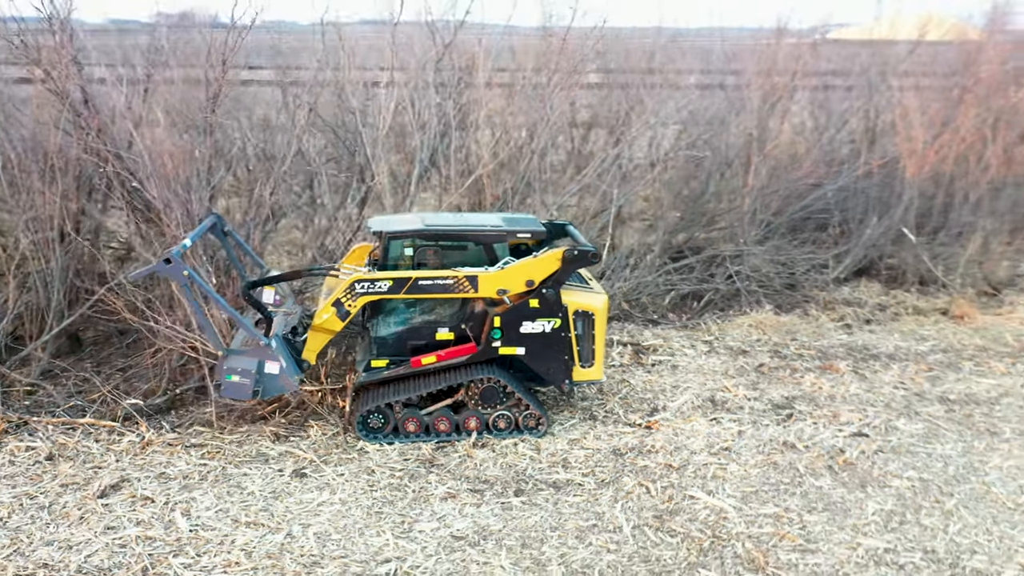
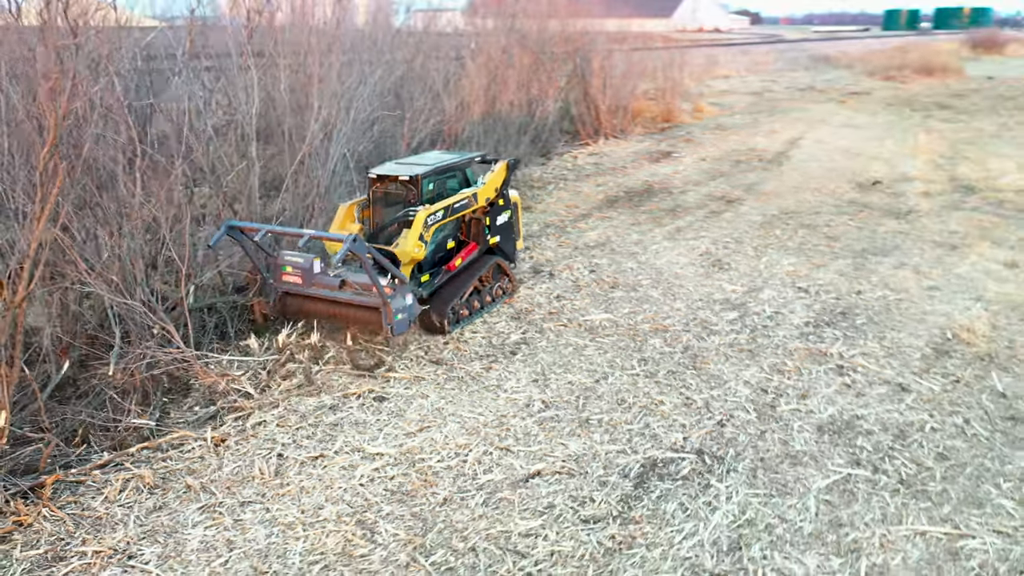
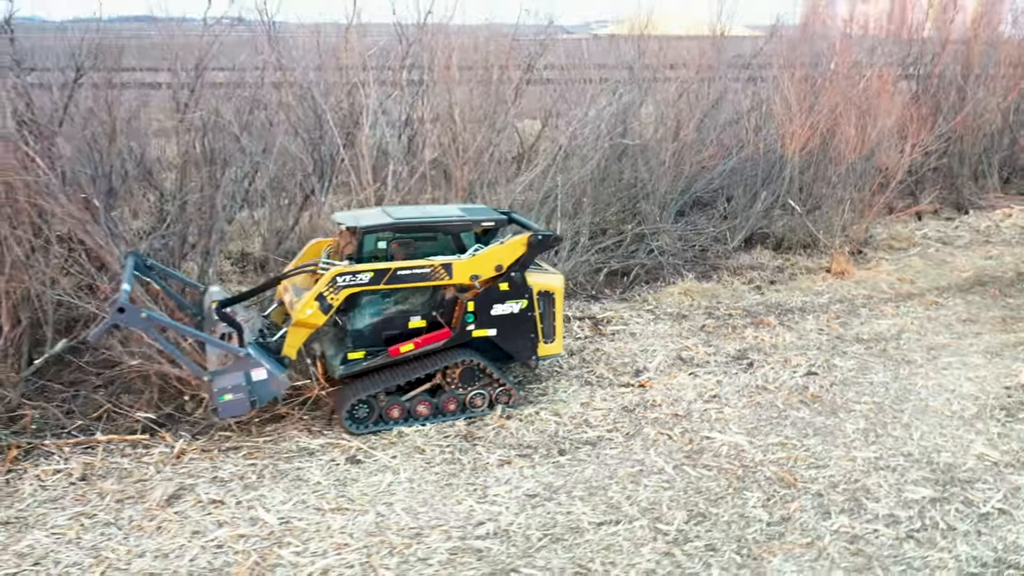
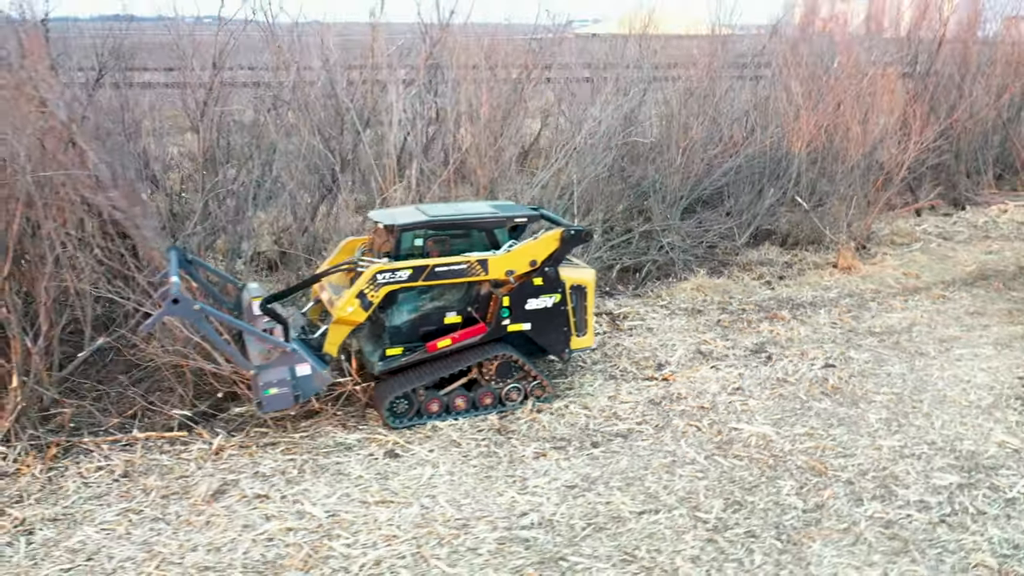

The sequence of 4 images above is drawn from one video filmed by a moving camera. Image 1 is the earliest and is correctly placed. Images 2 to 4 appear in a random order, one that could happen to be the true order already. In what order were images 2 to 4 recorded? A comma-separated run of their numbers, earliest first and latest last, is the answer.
3, 4, 2
